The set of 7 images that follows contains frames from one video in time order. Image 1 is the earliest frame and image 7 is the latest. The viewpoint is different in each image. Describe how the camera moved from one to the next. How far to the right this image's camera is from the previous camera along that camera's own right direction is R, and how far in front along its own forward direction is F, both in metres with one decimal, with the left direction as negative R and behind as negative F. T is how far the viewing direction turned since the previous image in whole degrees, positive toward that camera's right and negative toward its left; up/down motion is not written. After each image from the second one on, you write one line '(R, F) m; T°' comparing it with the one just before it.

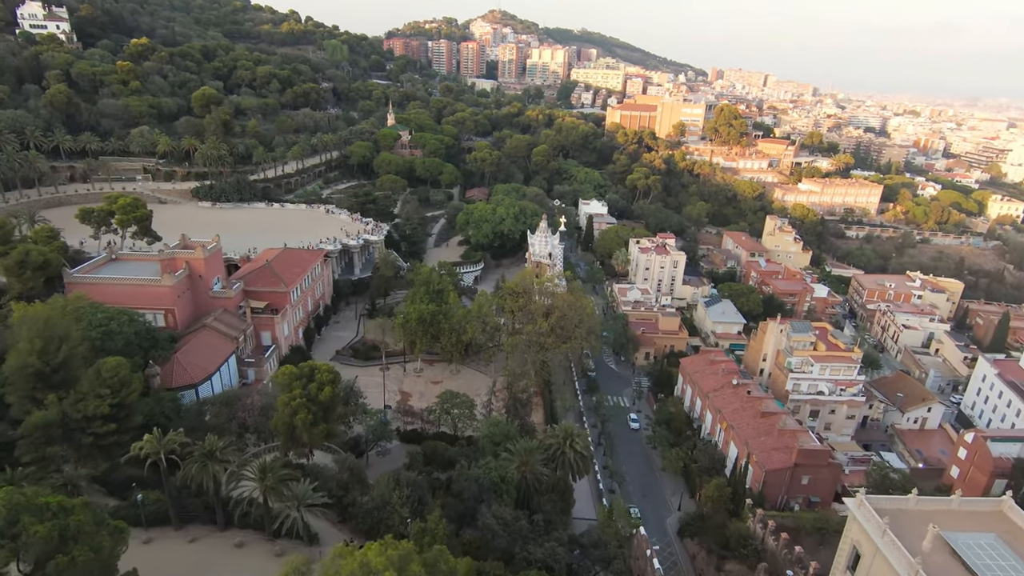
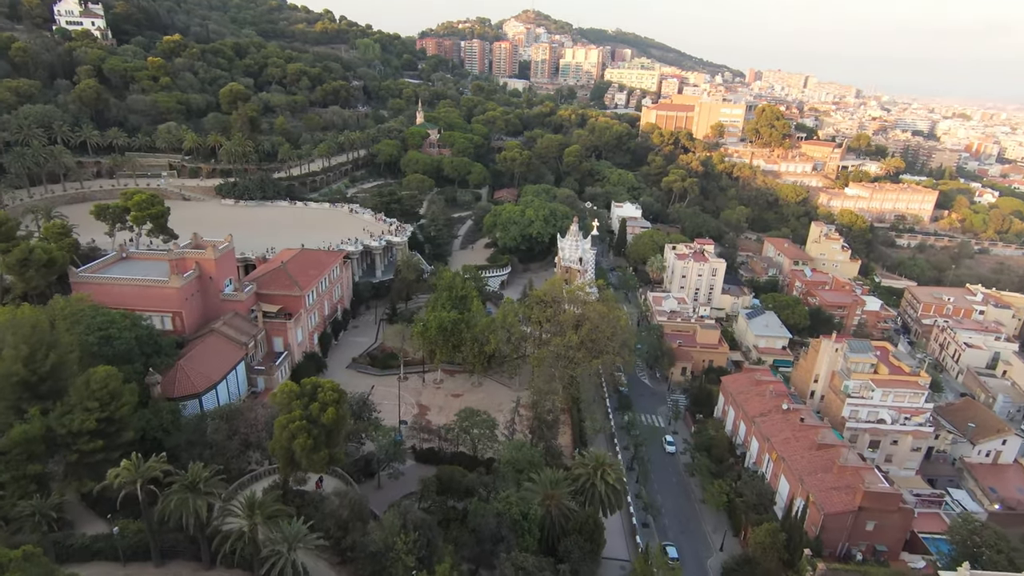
(0.0, +3.1) m; -3°
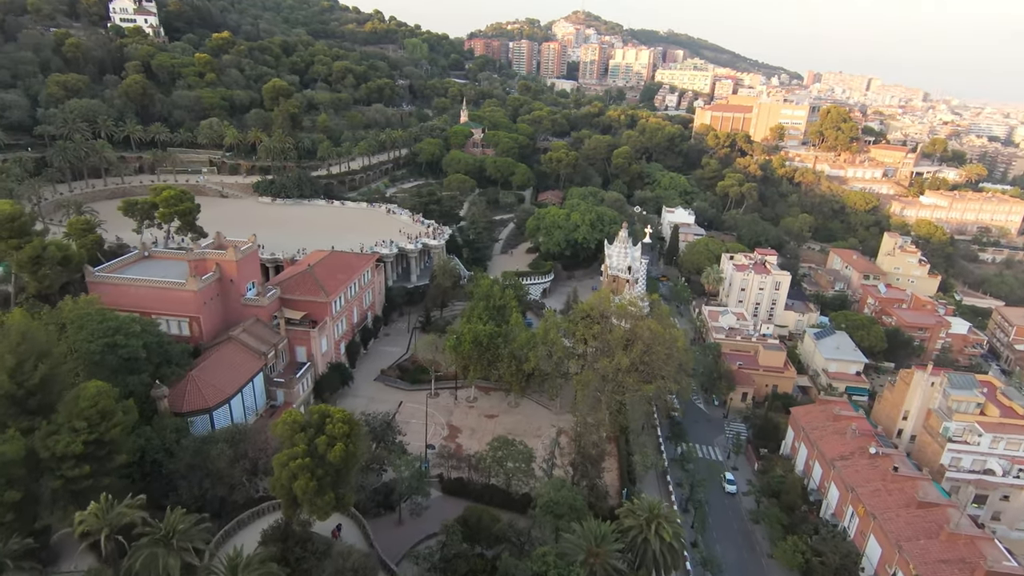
(-0.1, +3.9) m; -4°
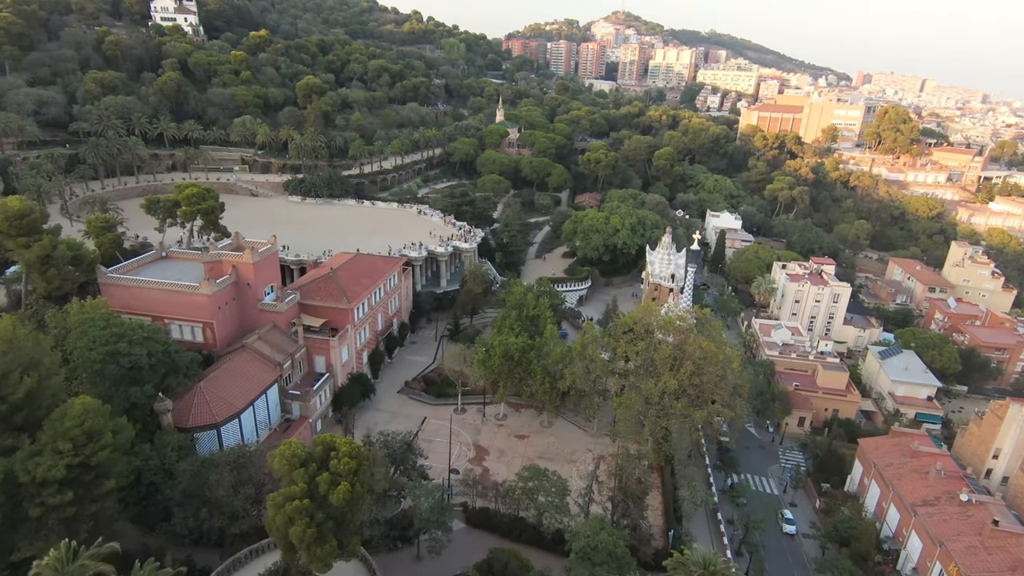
(-0.1, +3.1) m; -3°
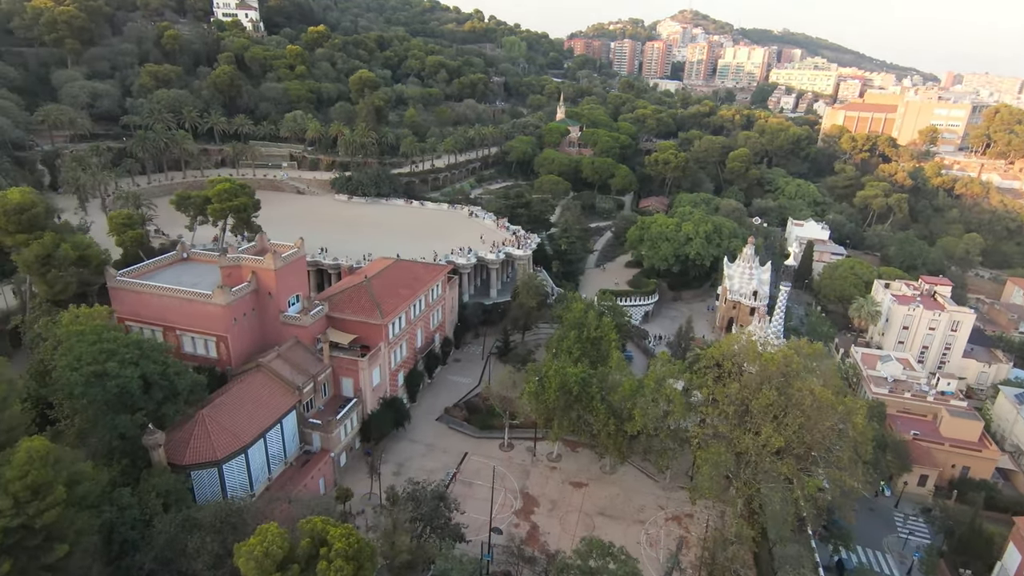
(-0.4, +5.4) m; -5°
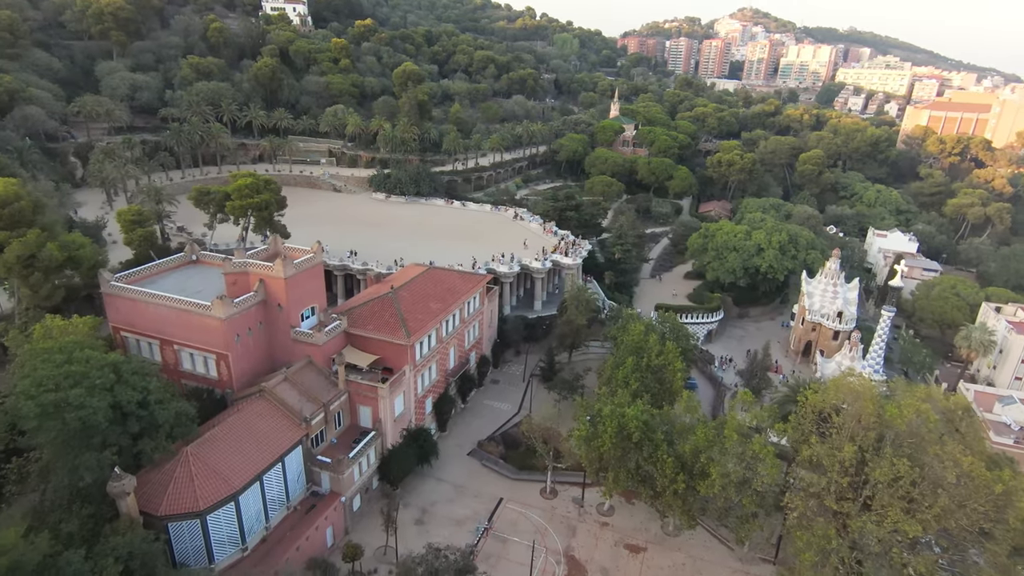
(-0.2, +4.8) m; -4°
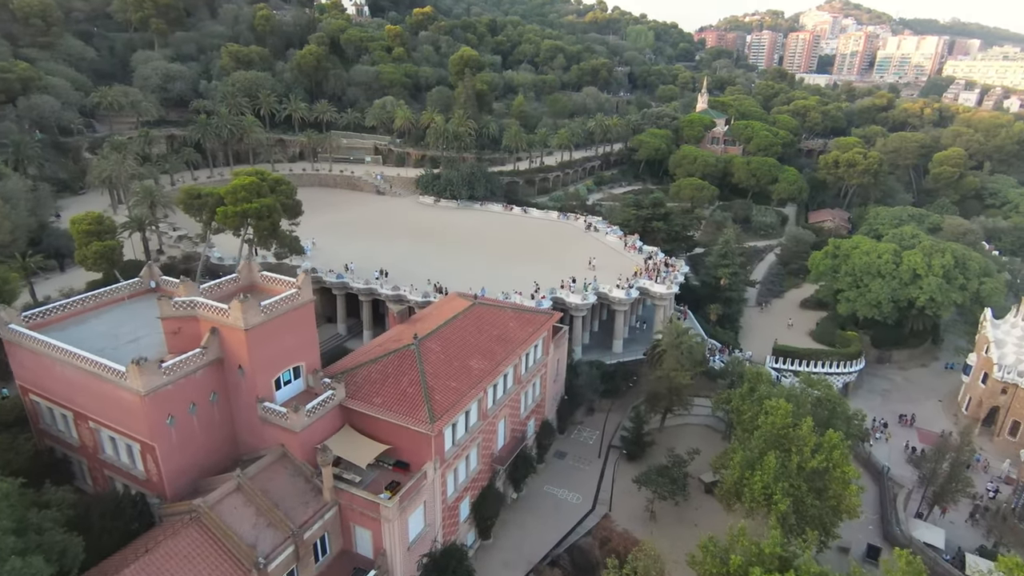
(-0.7, +9.5) m; -6°
